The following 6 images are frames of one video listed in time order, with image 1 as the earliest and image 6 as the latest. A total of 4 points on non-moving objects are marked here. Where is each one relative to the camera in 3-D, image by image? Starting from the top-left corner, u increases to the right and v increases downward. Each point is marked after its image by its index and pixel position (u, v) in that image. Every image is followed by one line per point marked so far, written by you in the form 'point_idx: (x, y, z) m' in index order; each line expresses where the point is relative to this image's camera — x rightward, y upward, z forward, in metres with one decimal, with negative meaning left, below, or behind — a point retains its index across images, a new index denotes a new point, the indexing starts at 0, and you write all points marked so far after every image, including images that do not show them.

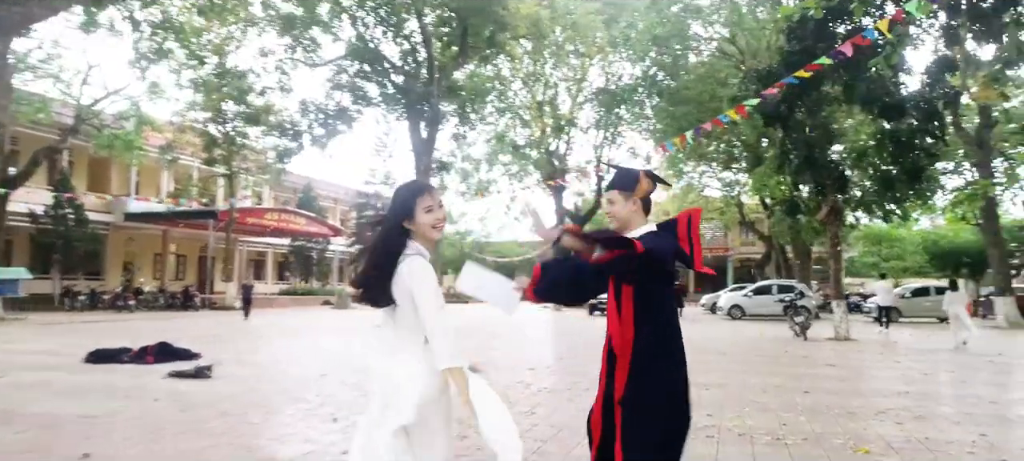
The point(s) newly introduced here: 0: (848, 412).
0: (+2.6, -1.4, +6.4) m
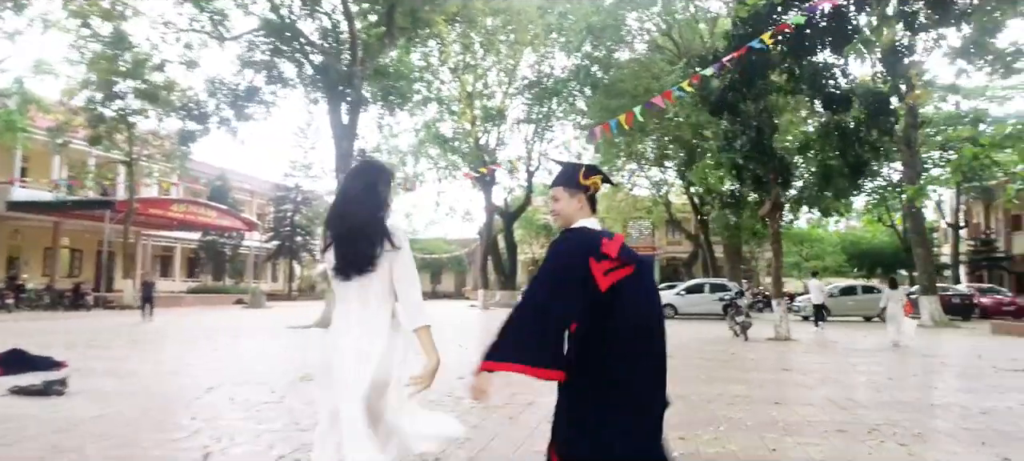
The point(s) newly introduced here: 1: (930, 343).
0: (+2.2, -1.4, +5.5) m
1: (+9.2, -2.5, +17.8) m
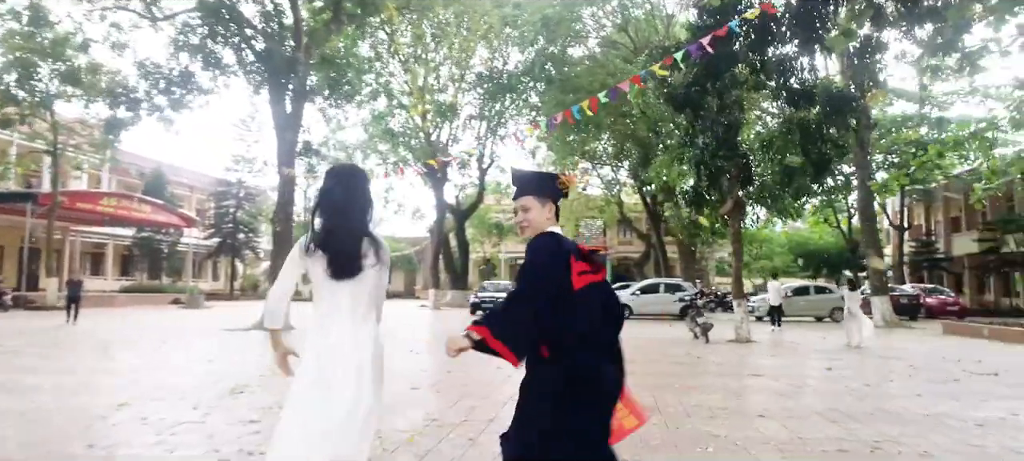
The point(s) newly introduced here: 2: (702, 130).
0: (+1.9, -1.3, +4.9) m
1: (+8.1, -2.5, +17.7) m
2: (+3.3, +1.7, +14.4) m
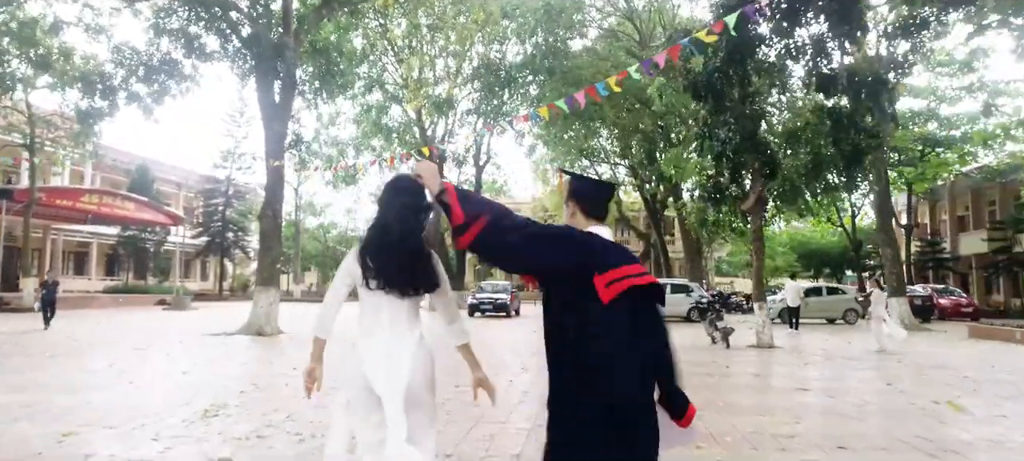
0: (+2.1, -1.3, +3.9) m
1: (+8.2, -2.4, +16.7) m
2: (+3.4, +1.8, +13.4) m
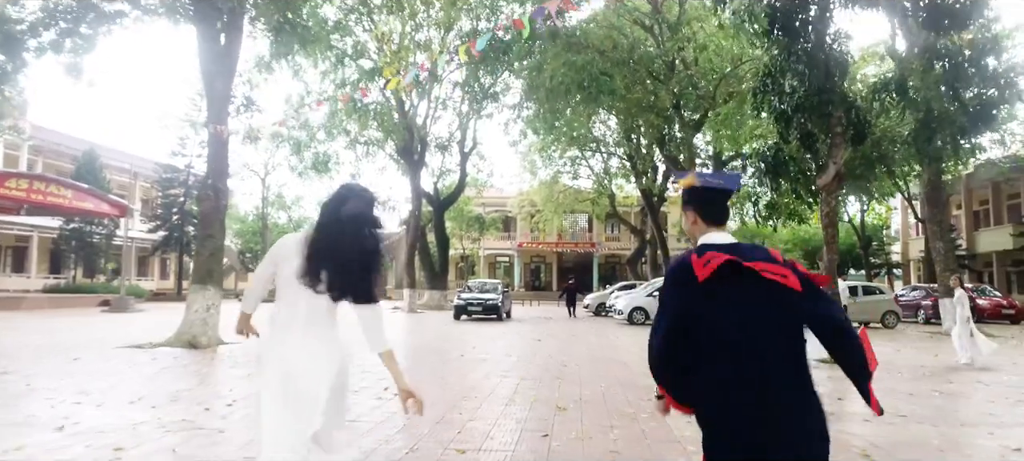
0: (+2.5, -1.1, +0.7) m
1: (+8.2, -2.2, +13.7) m
2: (+3.5, +2.0, +10.3) m
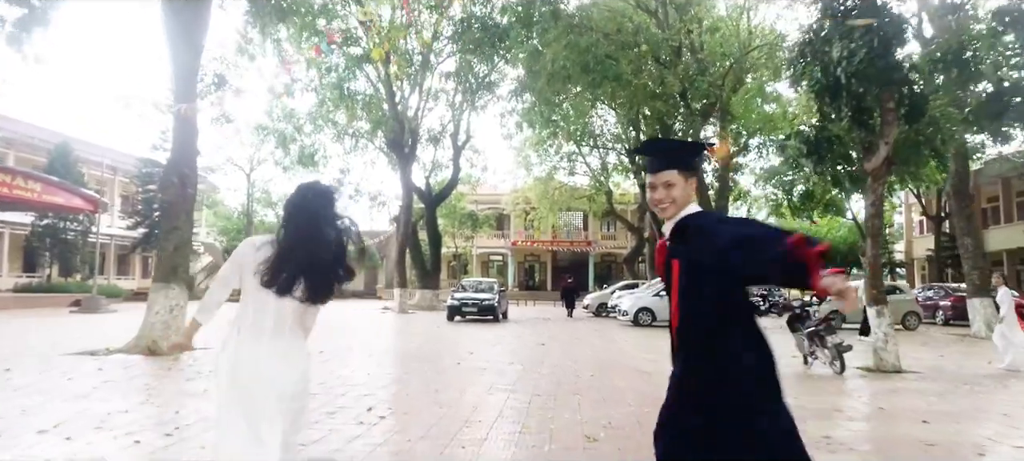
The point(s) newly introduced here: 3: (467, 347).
0: (+2.7, -1.0, -0.6) m
1: (+8.2, -2.1, +12.4) m
2: (+3.6, +2.1, +9.0) m
3: (-0.7, -1.9, +13.3) m
